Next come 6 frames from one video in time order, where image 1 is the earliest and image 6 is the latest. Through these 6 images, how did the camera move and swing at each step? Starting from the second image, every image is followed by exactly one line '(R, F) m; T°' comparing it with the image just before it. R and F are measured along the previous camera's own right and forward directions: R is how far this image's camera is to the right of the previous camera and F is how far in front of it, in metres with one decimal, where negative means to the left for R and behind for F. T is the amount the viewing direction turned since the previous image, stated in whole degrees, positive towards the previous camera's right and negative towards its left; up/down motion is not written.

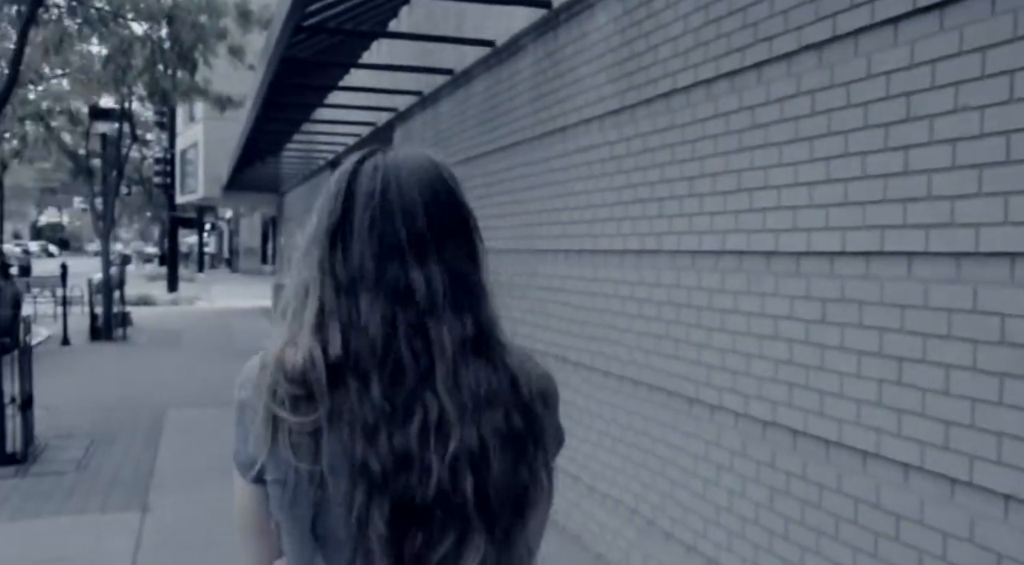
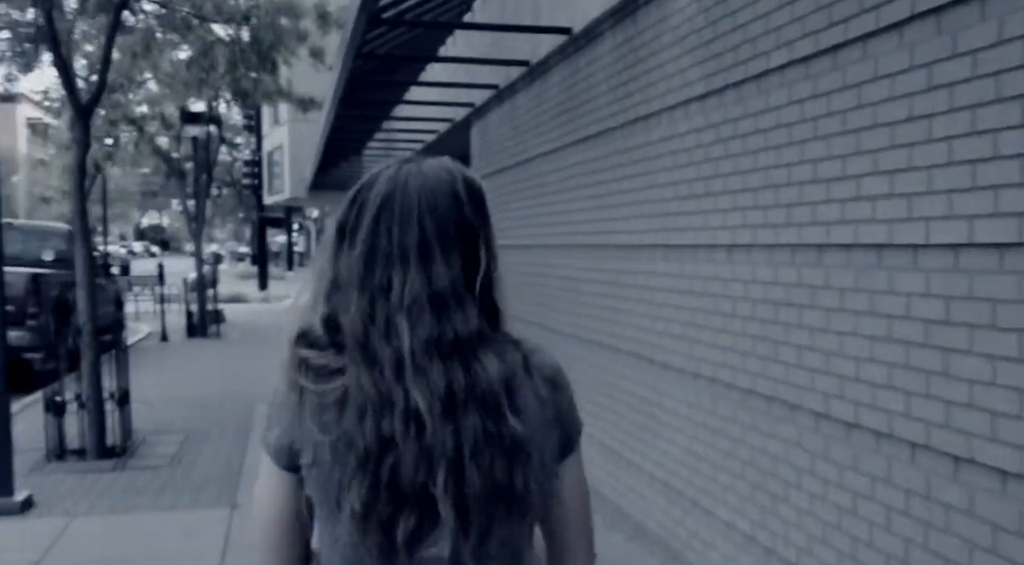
(0.0, +0.1) m; -5°
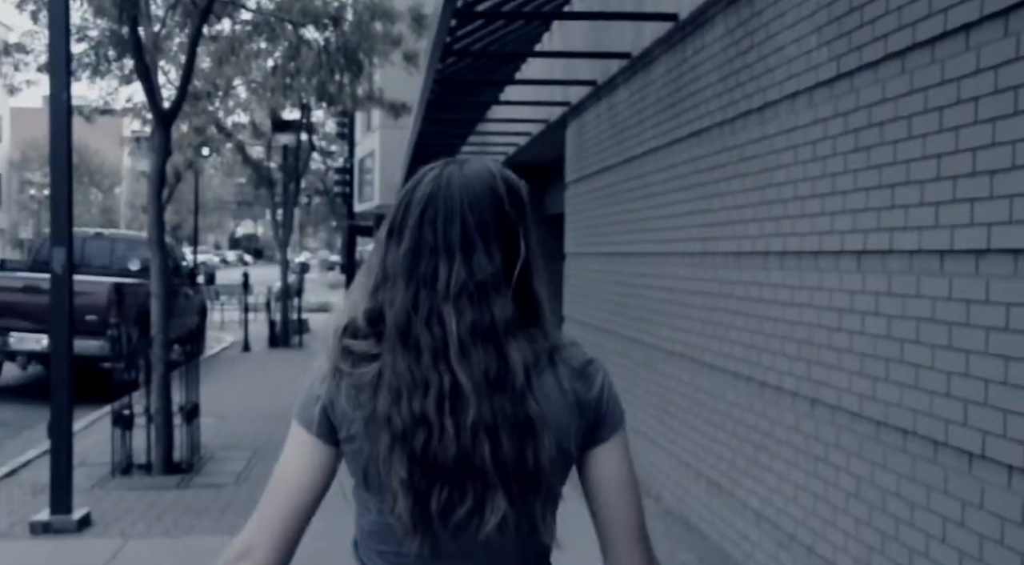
(0.0, +0.6) m; -6°
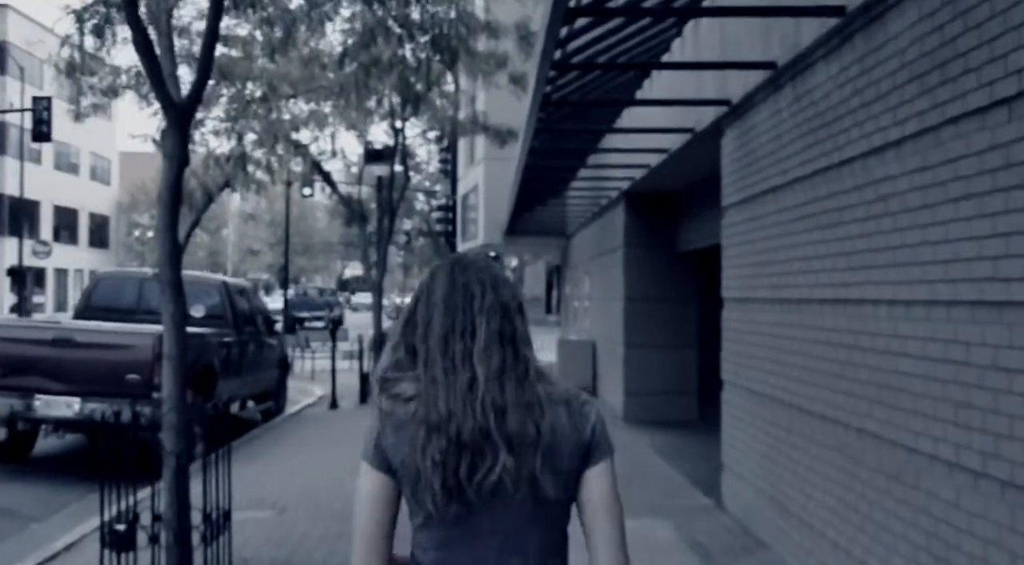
(-0.3, +2.2) m; -7°
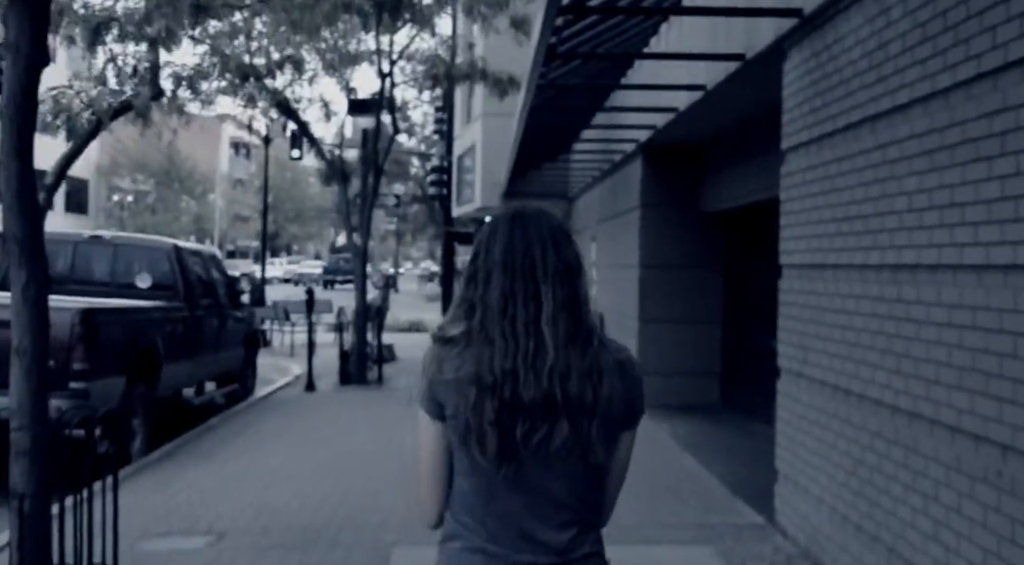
(-0.1, +1.6) m; 0°
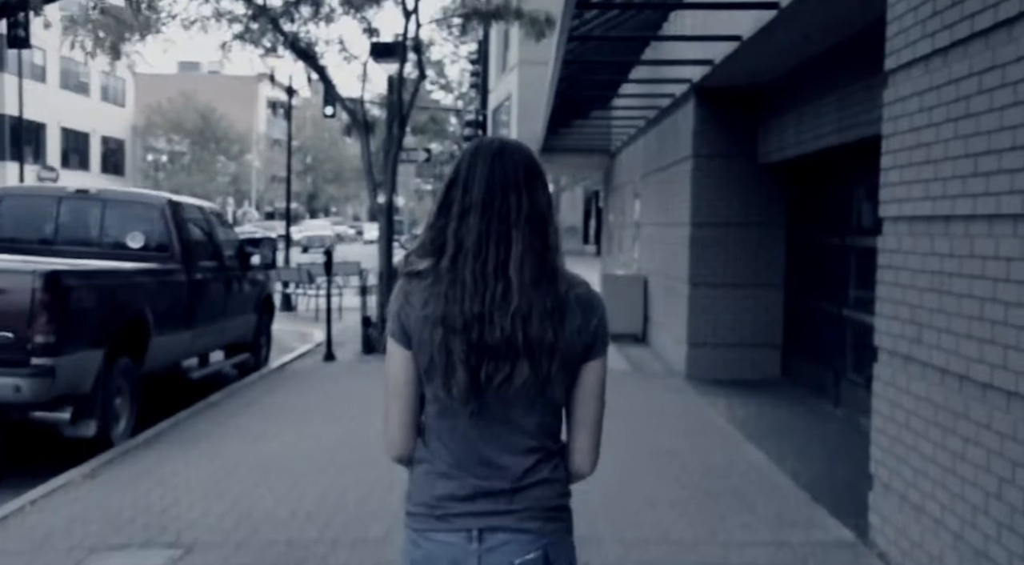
(+0.1, +1.1) m; -3°
